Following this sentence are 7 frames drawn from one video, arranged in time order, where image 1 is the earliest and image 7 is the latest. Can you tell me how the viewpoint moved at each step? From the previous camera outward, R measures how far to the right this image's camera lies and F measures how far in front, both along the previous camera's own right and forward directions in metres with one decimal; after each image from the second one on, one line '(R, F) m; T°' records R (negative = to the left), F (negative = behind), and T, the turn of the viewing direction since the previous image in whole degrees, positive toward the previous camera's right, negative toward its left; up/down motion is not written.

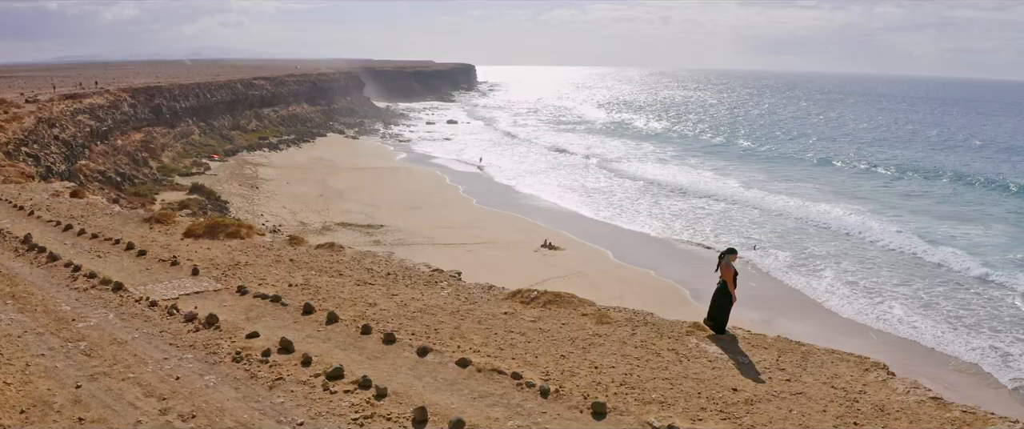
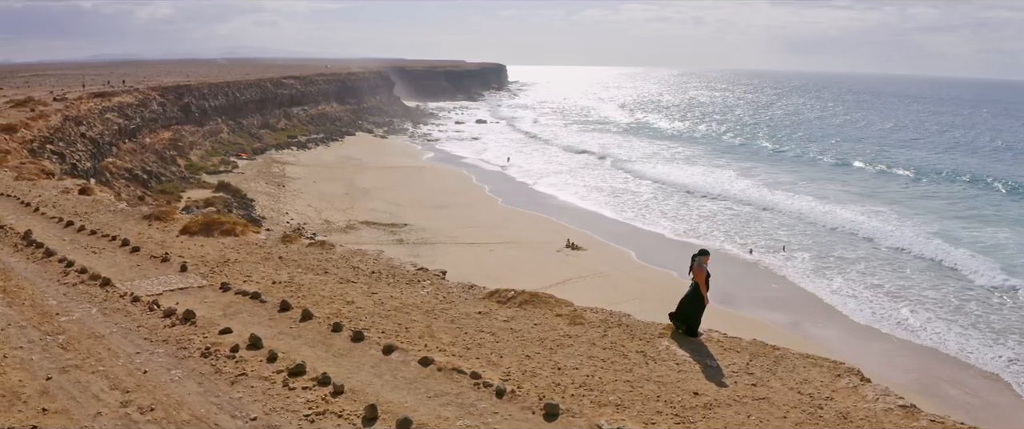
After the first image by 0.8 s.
(+0.6, 0.0) m; -2°
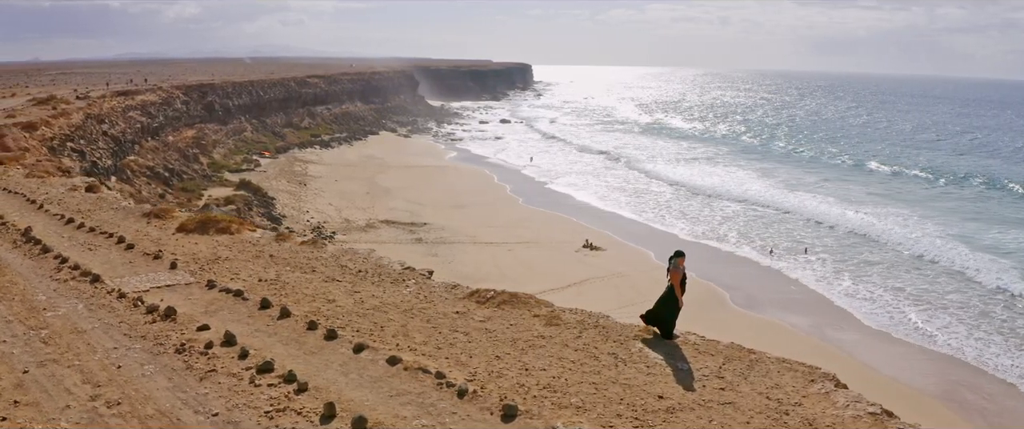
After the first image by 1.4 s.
(+0.5, 0.0) m; -2°
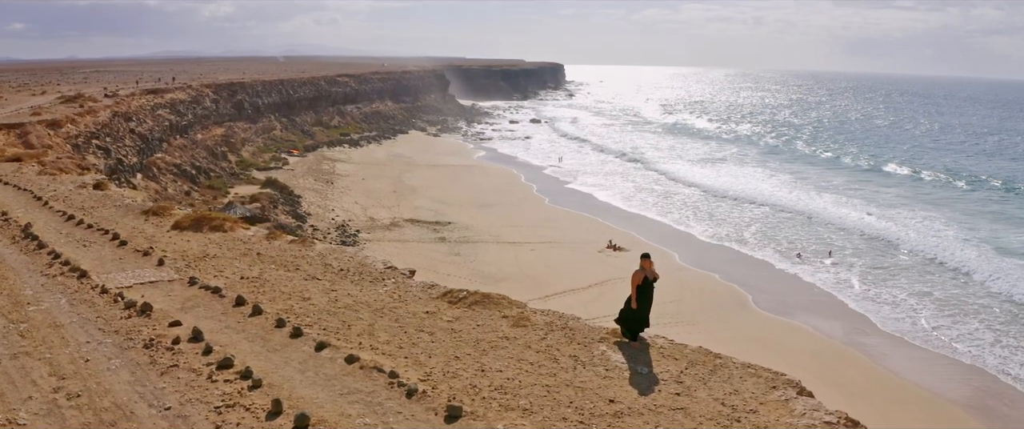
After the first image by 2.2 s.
(+0.7, 0.0) m; -2°
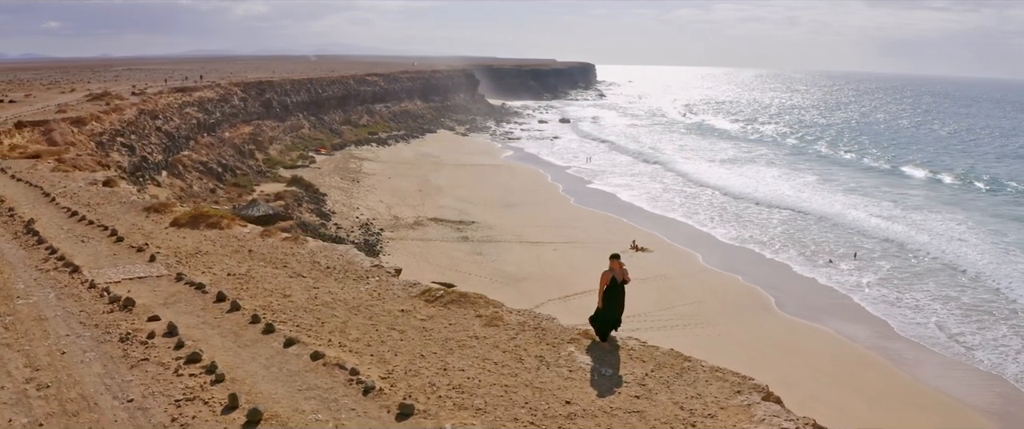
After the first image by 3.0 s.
(+0.6, 0.0) m; -2°
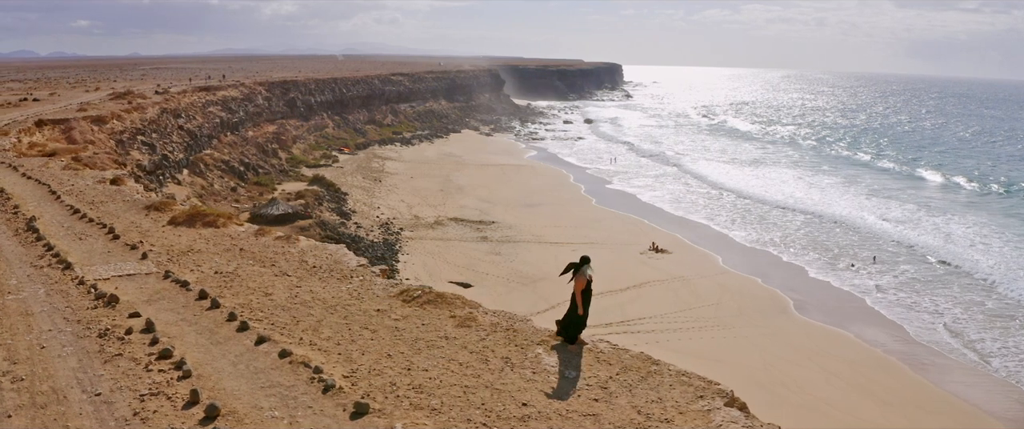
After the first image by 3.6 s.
(+0.6, 0.0) m; -2°
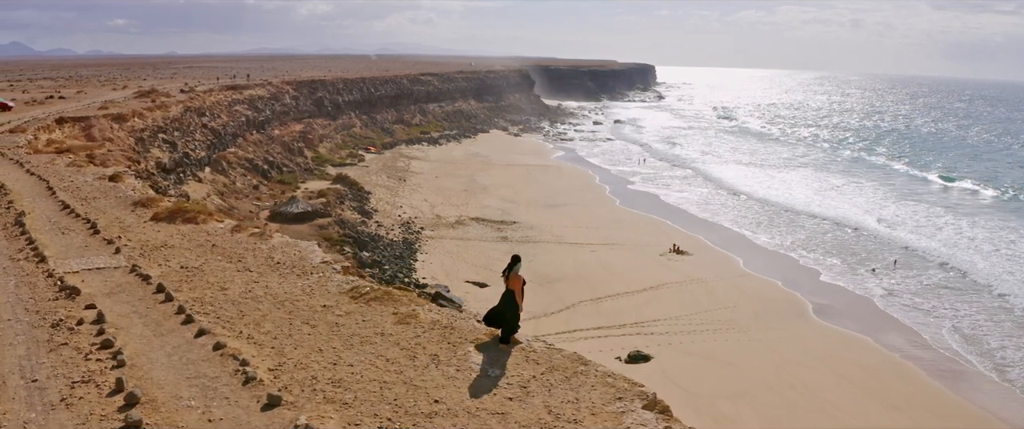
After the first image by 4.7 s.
(+1.1, -0.2) m; -2°
